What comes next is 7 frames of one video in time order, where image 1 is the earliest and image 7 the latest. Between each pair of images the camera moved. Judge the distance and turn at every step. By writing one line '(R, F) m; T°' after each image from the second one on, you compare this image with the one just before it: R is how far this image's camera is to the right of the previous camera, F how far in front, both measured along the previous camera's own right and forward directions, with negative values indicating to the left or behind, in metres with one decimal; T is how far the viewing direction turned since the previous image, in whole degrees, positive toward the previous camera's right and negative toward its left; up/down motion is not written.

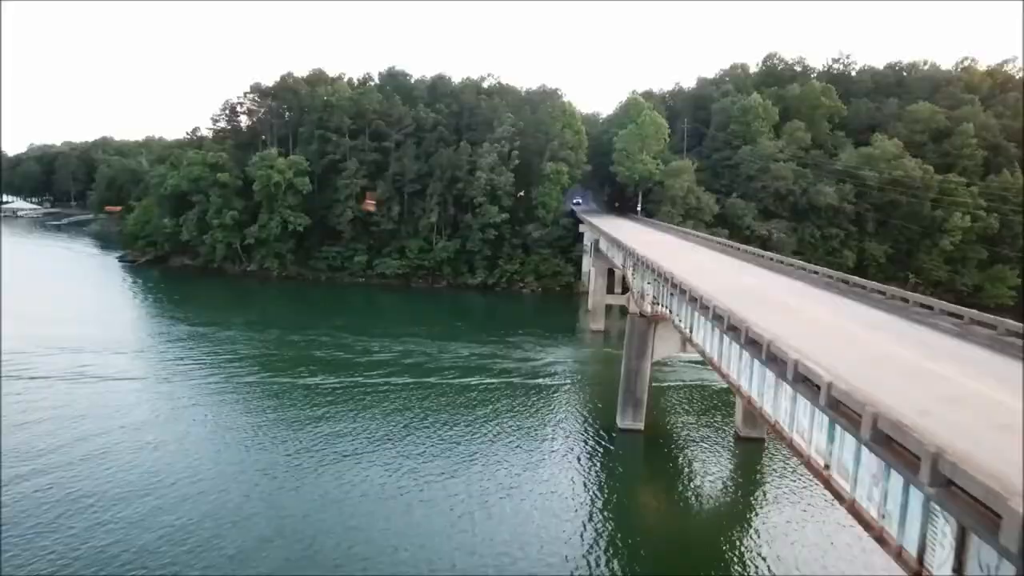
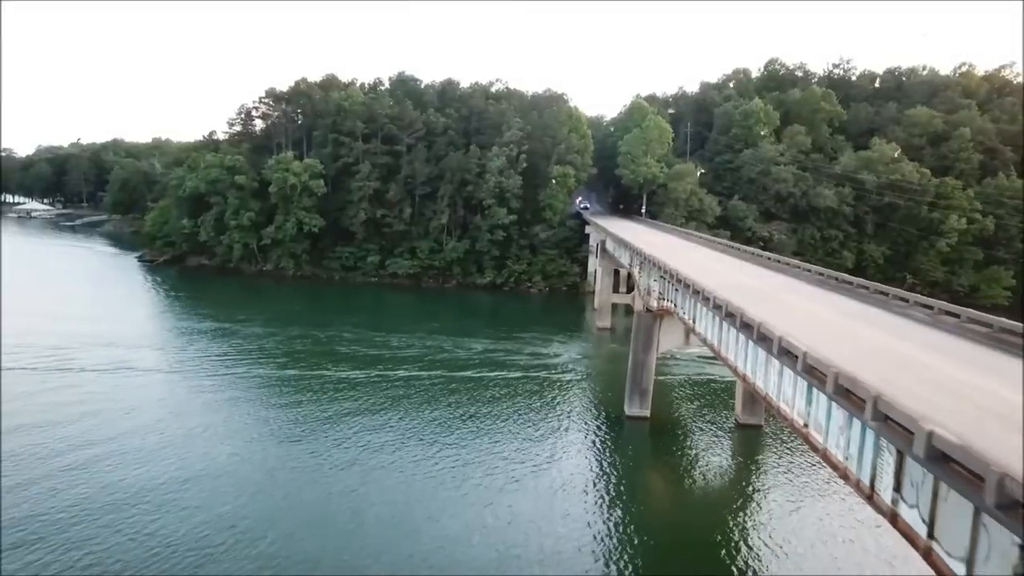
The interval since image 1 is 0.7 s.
(-0.3, -1.1) m; 0°
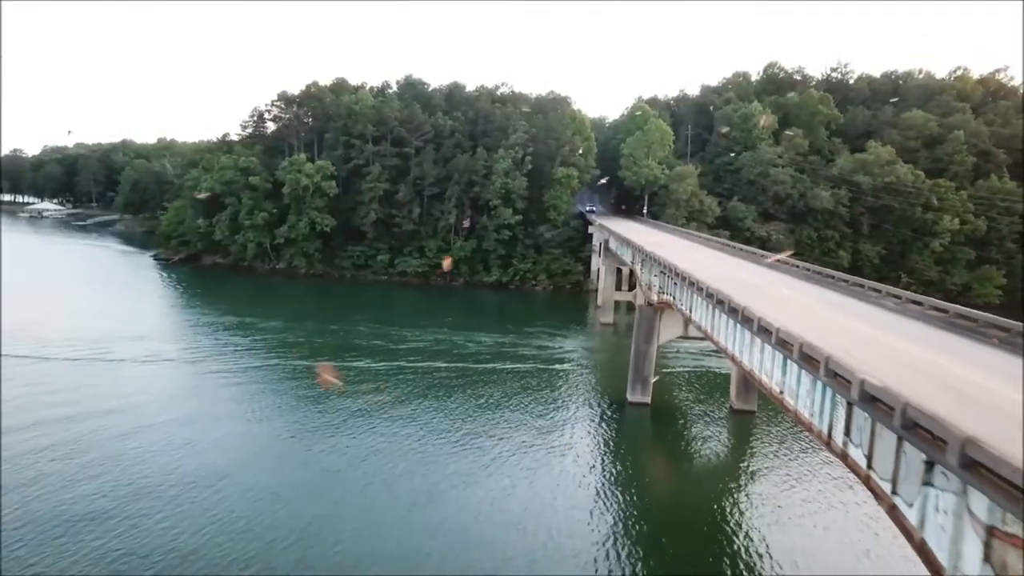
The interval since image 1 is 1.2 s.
(-0.2, -1.2) m; 0°
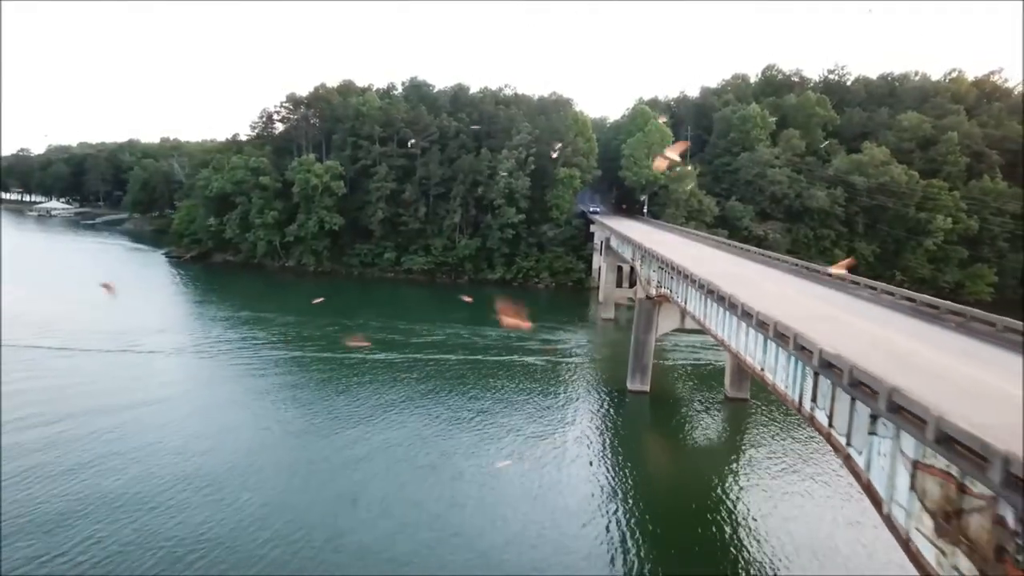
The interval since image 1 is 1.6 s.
(-0.2, -1.0) m; 0°
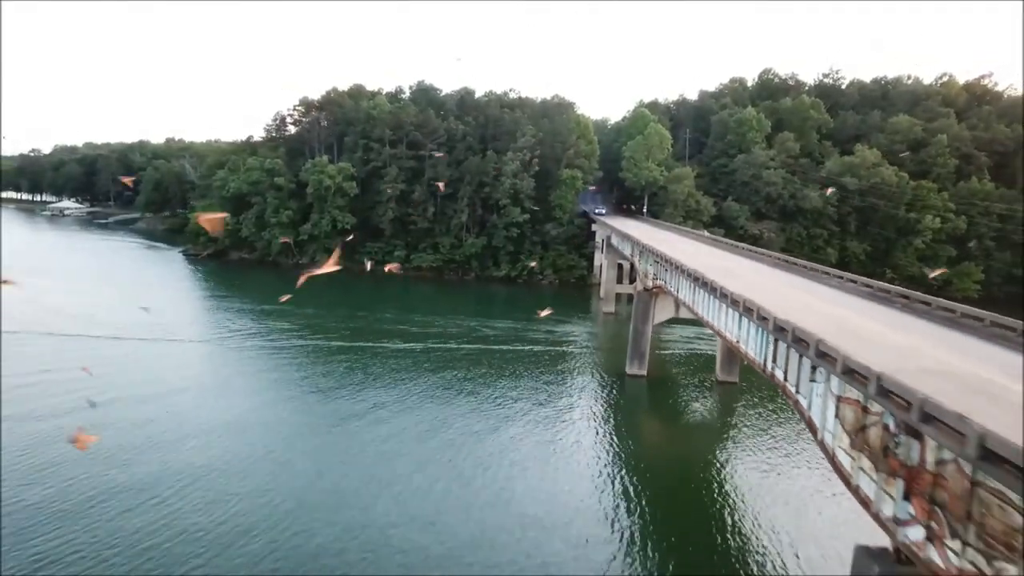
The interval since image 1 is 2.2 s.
(-0.2, -1.7) m; 0°
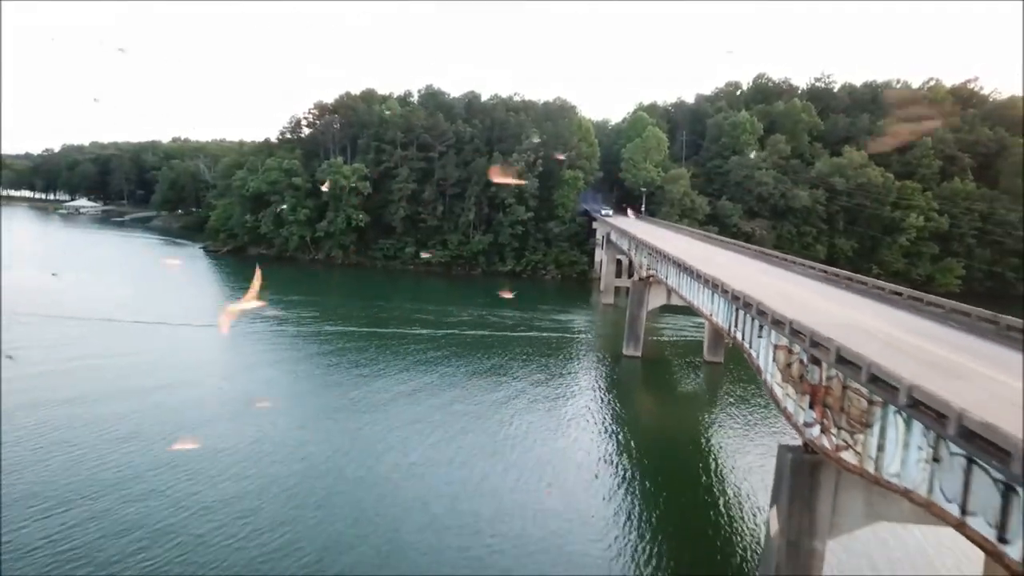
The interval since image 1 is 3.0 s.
(-0.3, -2.4) m; 0°
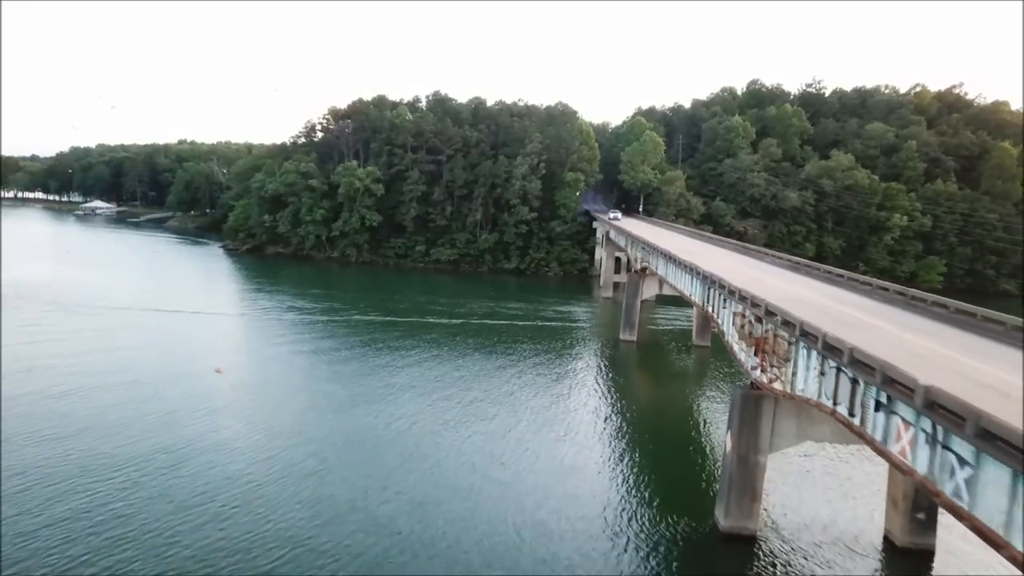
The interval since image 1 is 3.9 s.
(-0.3, -2.5) m; 0°
